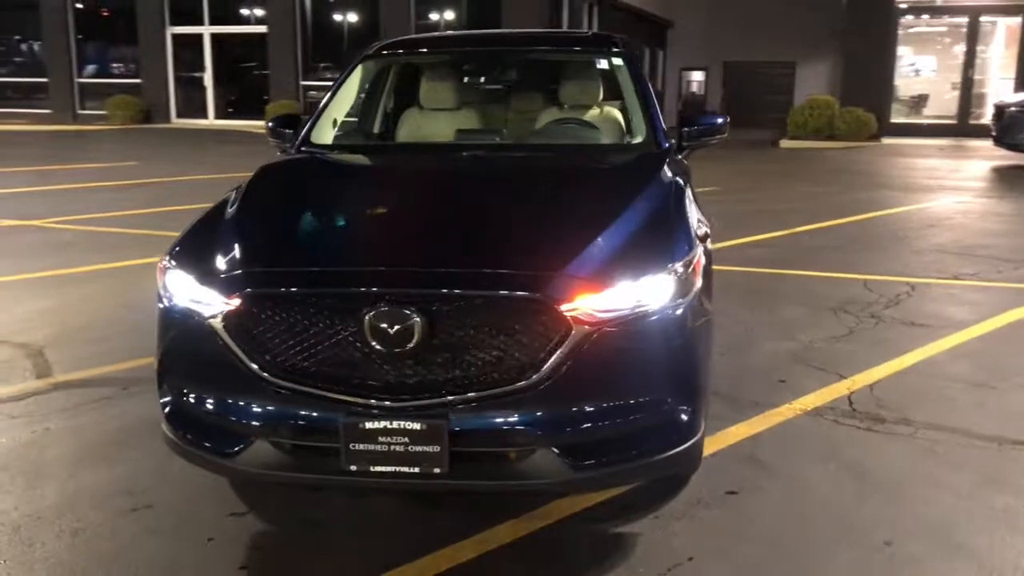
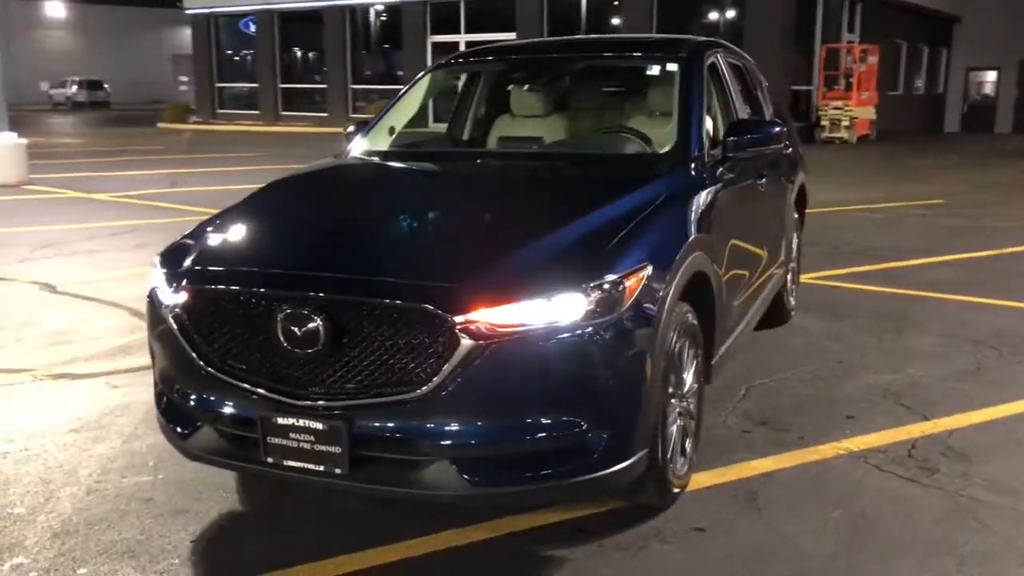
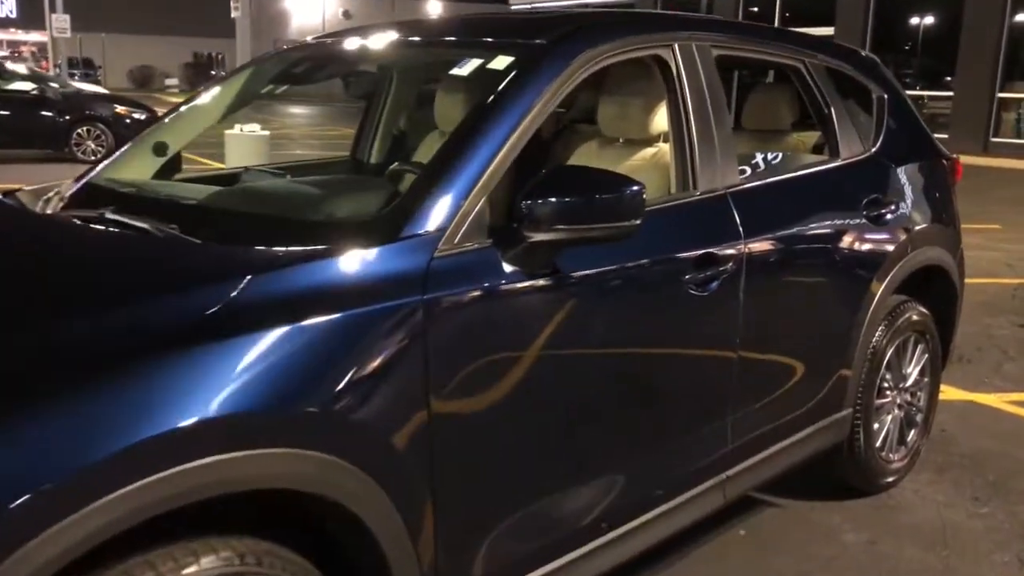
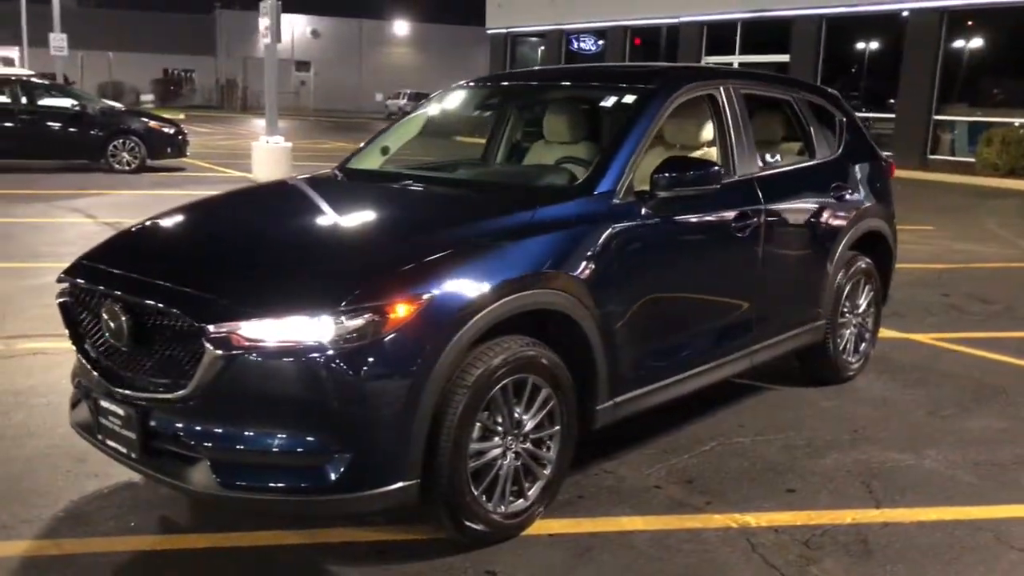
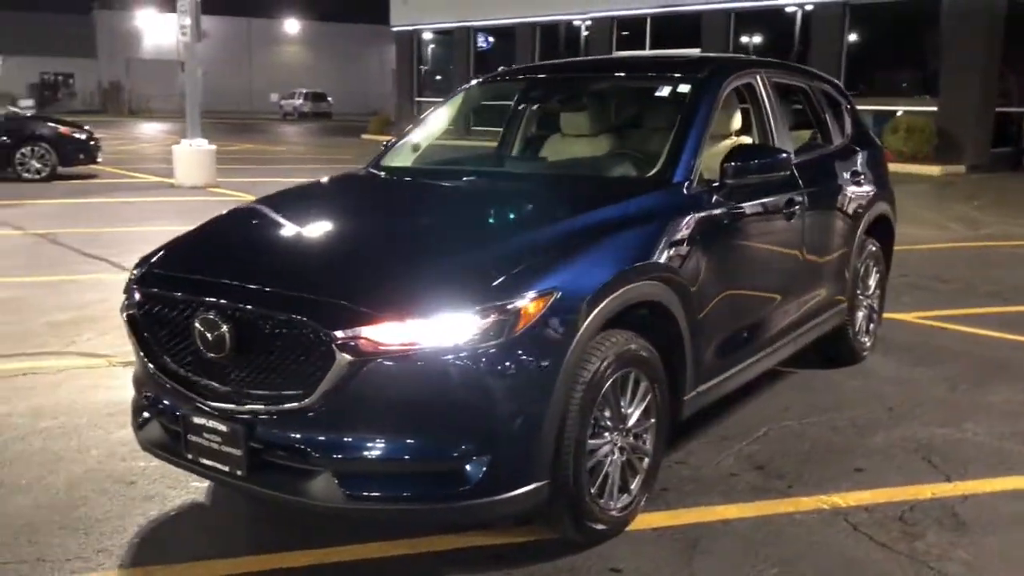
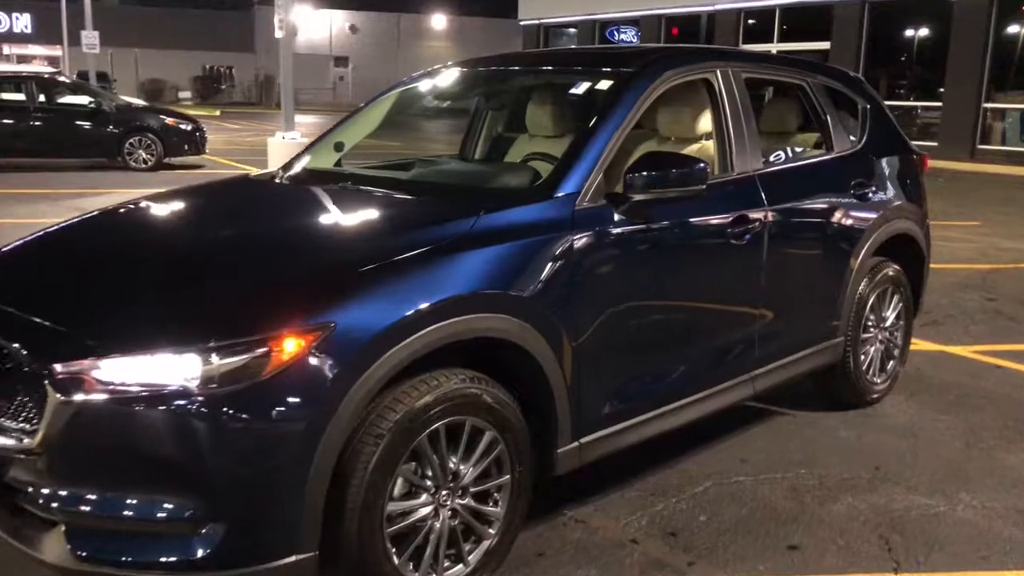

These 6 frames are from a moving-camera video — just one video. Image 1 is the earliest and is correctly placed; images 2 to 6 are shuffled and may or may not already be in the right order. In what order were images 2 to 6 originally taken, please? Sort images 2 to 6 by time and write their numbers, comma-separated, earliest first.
2, 5, 4, 6, 3
